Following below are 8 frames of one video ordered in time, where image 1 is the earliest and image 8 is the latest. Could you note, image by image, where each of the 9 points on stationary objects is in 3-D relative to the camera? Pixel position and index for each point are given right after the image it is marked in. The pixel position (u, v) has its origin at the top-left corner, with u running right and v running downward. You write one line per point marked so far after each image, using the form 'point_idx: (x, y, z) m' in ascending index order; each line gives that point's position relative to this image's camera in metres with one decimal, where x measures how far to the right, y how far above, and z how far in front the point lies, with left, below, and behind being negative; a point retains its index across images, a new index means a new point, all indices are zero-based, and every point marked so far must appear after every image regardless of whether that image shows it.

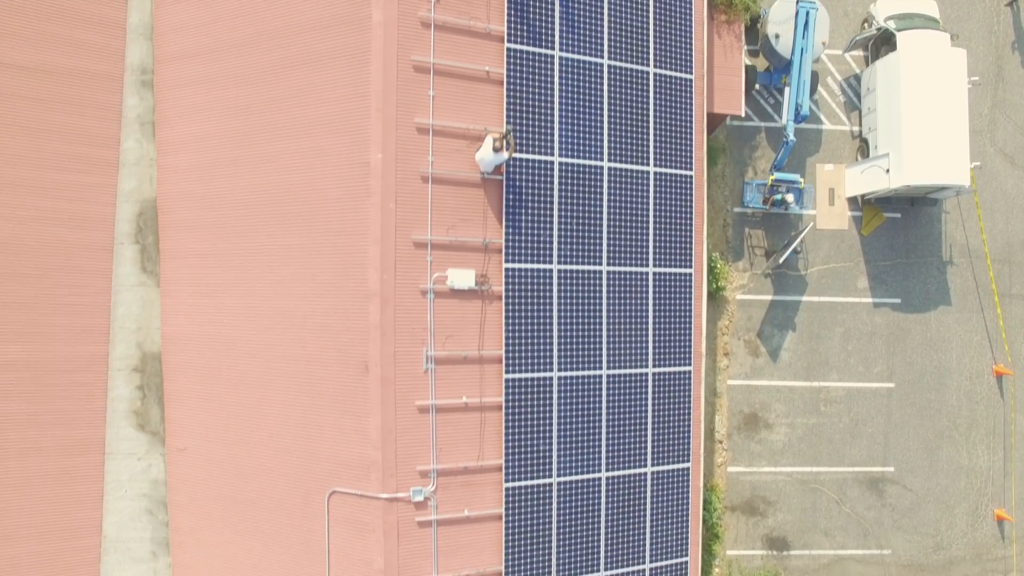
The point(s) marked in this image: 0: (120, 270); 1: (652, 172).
0: (-8.5, +0.1, +14.7) m
1: (+2.6, +1.8, +14.4) m
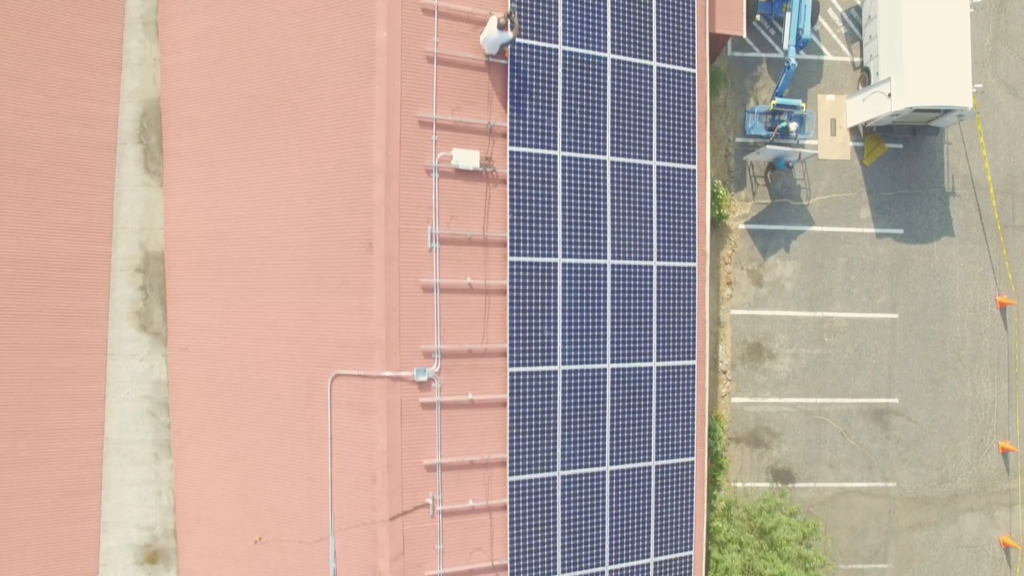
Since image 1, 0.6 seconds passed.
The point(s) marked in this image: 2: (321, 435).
0: (-8.4, +2.2, +14.7) m
1: (+2.7, +3.9, +14.4) m
2: (-3.7, -2.8, +13.2) m
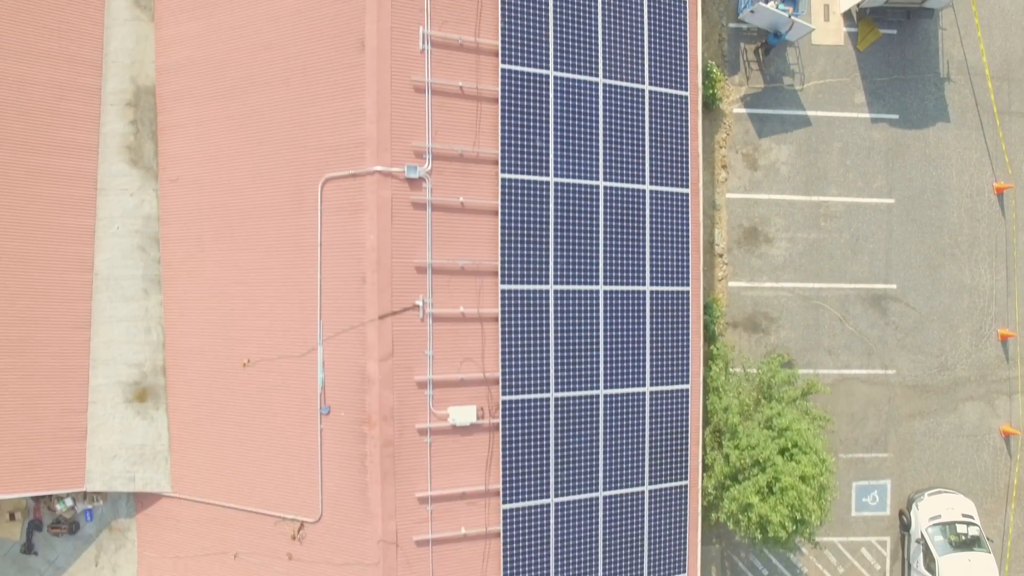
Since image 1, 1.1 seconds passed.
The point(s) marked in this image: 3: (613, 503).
0: (-8.6, +5.7, +14.6) m
1: (+2.5, +7.5, +14.5) m
2: (-3.8, +0.8, +13.1) m
3: (+2.0, -3.8, +14.5) m
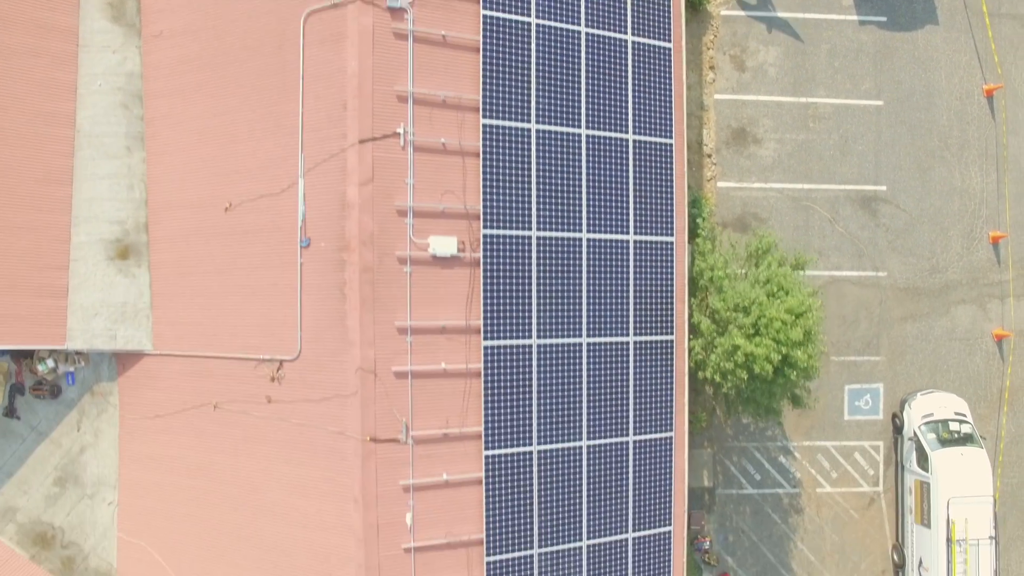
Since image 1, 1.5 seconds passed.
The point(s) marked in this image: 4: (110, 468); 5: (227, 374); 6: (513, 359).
0: (-8.9, +8.8, +14.8) m
1: (+2.2, +10.5, +14.6) m
2: (-4.2, +3.8, +13.1) m
3: (+1.7, -0.8, +14.3) m
4: (-9.0, -4.1, +15.4) m
5: (-5.7, -1.6, +13.9) m
6: (0.0, -1.1, +13.5) m
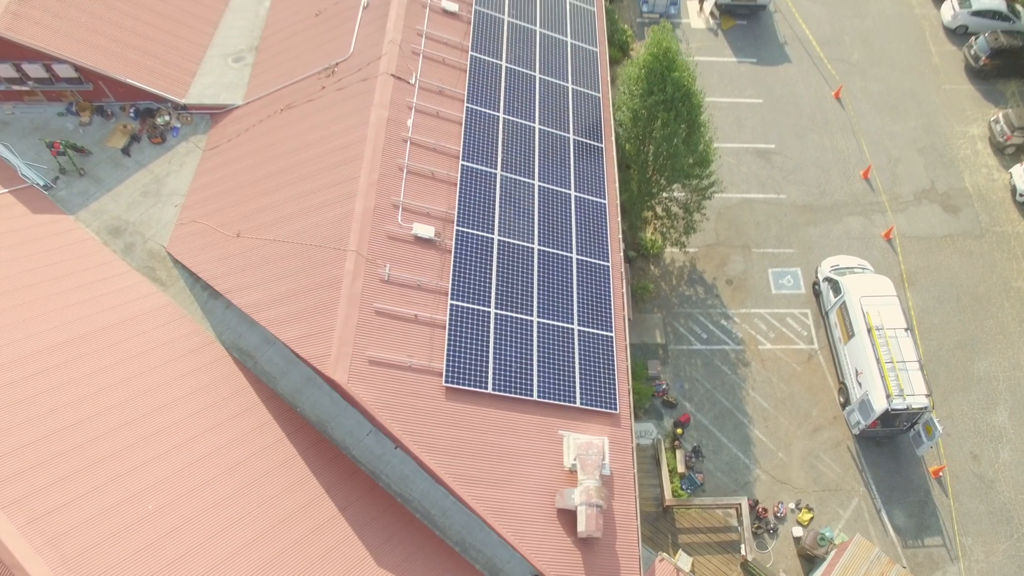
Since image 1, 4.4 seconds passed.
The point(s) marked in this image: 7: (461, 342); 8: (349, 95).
0: (-9.2, +14.2, +27.0) m
1: (+1.9, +15.5, +27.5) m
2: (-4.6, +10.9, +22.8) m
3: (+1.0, +6.2, +21.1) m
4: (-9.7, +3.1, +20.5) m
5: (-6.3, +5.9, +20.5) m
6: (-0.6, +6.4, +20.3) m
7: (-1.1, -1.1, +15.5) m
8: (-4.4, +5.3, +19.0) m
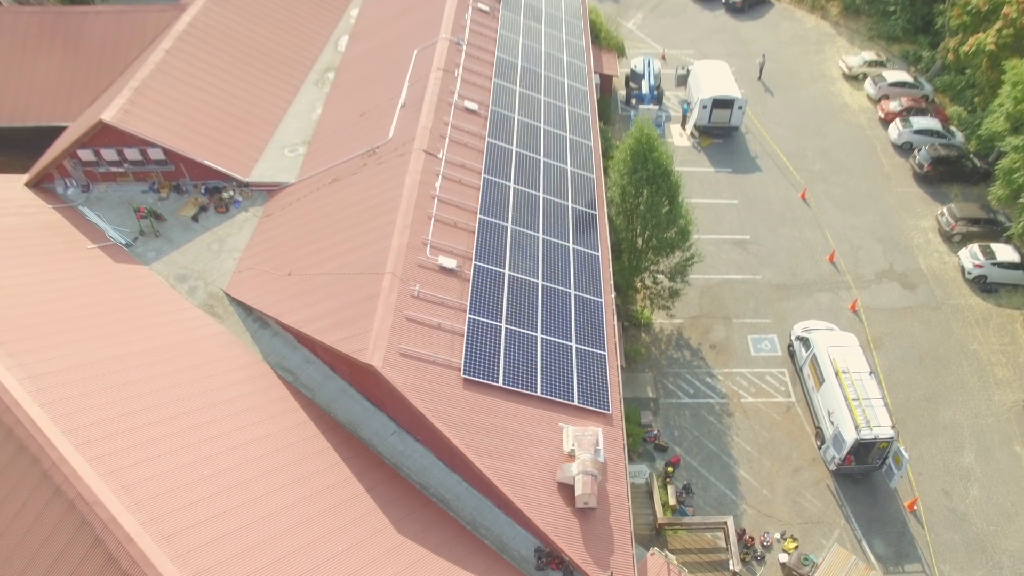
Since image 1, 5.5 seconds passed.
0: (-8.7, +11.0, +33.0) m
1: (+2.4, +12.1, +33.6) m
2: (-4.3, +8.7, +28.1) m
3: (+1.4, +4.4, +25.4) m
4: (-9.5, +1.6, +24.3) m
5: (-6.0, +4.3, +24.8) m
6: (-0.3, +4.8, +24.7) m
7: (-0.9, -1.5, +18.4) m
8: (-4.2, +4.0, +23.2) m
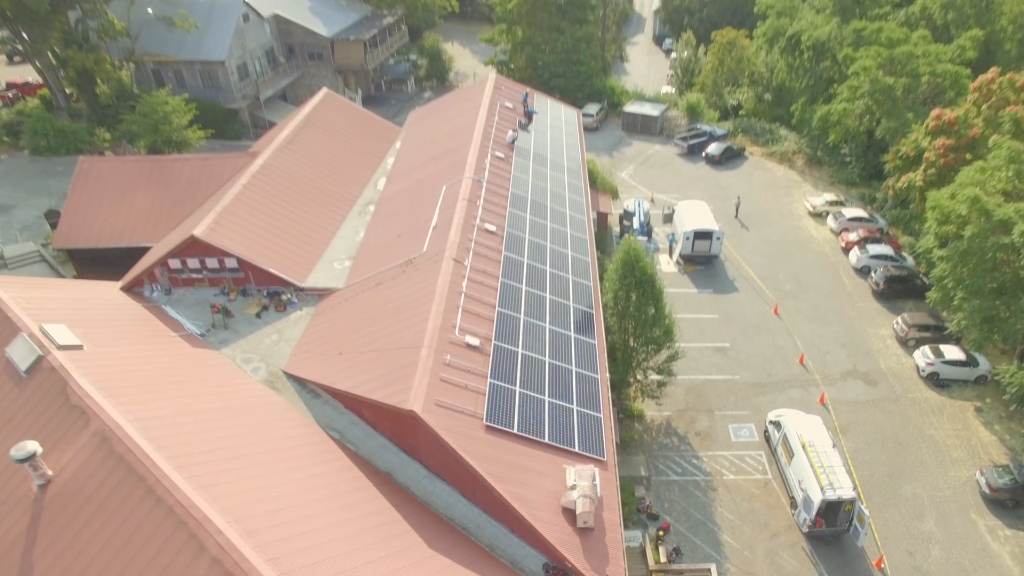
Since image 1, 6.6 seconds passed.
0: (-8.1, +5.4, +39.6) m
1: (+3.0, +6.3, +40.3) m
2: (-3.7, +4.2, +34.2) m
3: (+1.8, +0.6, +30.6) m
4: (-9.0, -1.9, +29.0) m
5: (-5.6, +0.6, +30.1) m
6: (+0.1, +1.1, +30.0) m
7: (-0.5, -3.7, +22.5) m
8: (-3.7, +0.7, +28.5) m
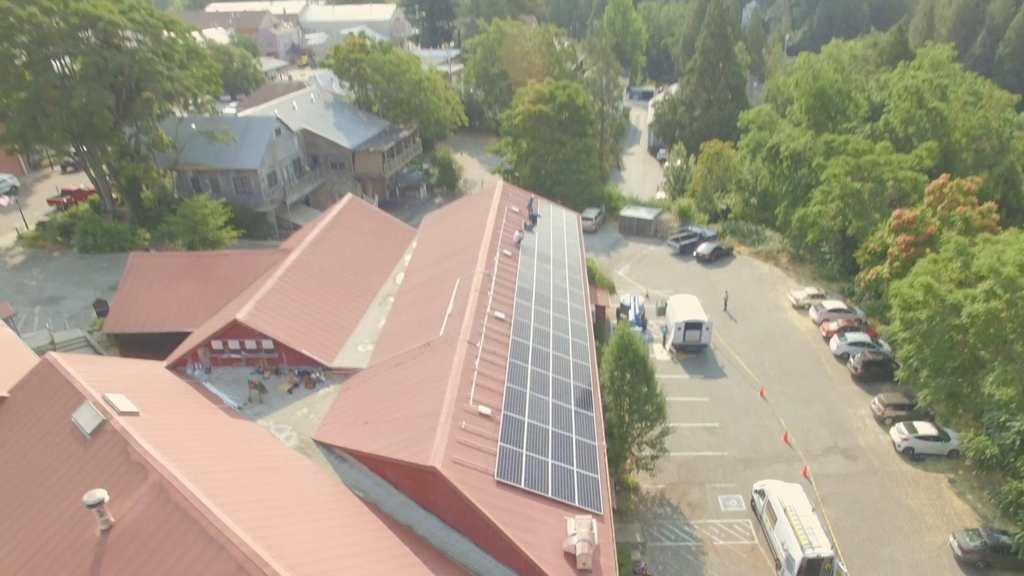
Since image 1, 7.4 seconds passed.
0: (-7.8, +0.2, +43.7) m
1: (+3.4, +0.9, +44.4) m
2: (-3.4, -0.3, +38.2) m
3: (+2.2, -3.3, +34.0) m
4: (-8.7, -5.5, +32.2) m
5: (-5.3, -3.2, +33.6) m
6: (+0.5, -2.7, +33.5) m
7: (-0.3, -6.3, +25.4) m
8: (-3.4, -2.9, +32.0) m
